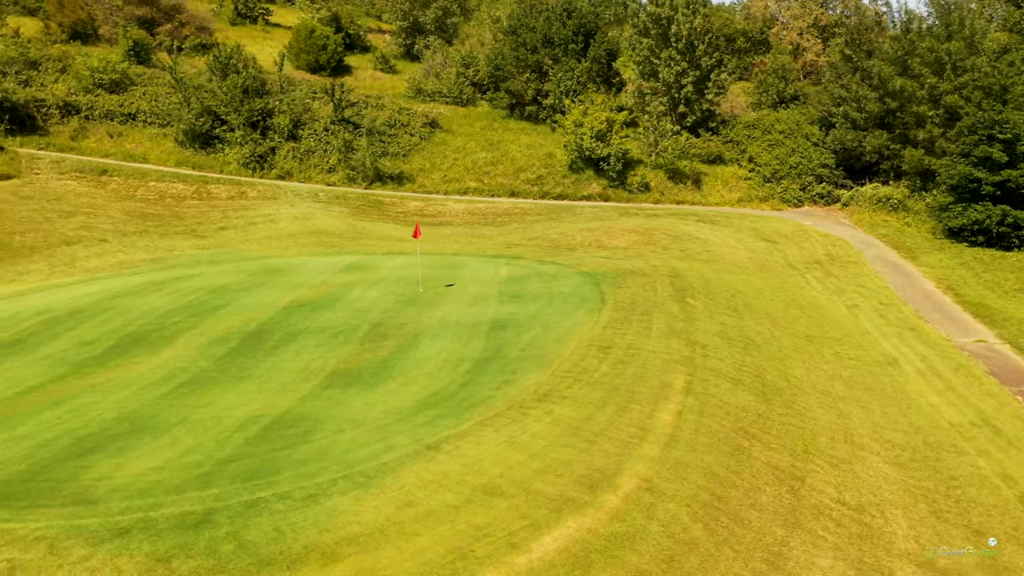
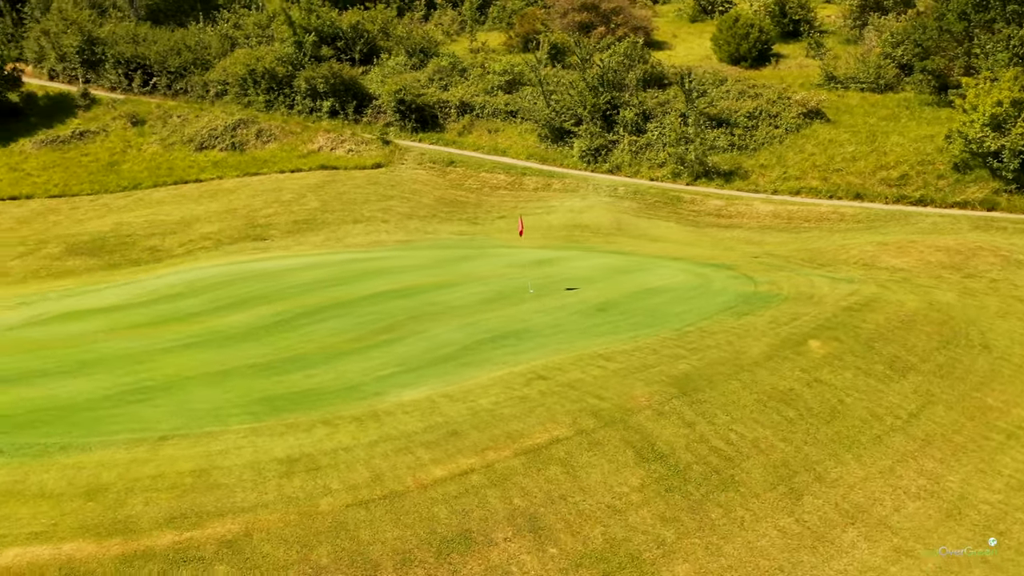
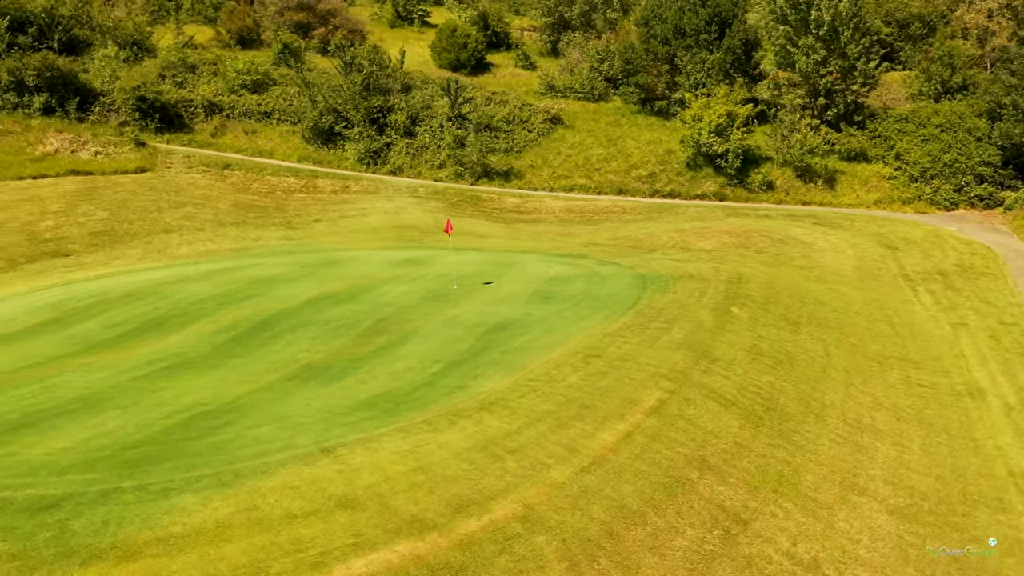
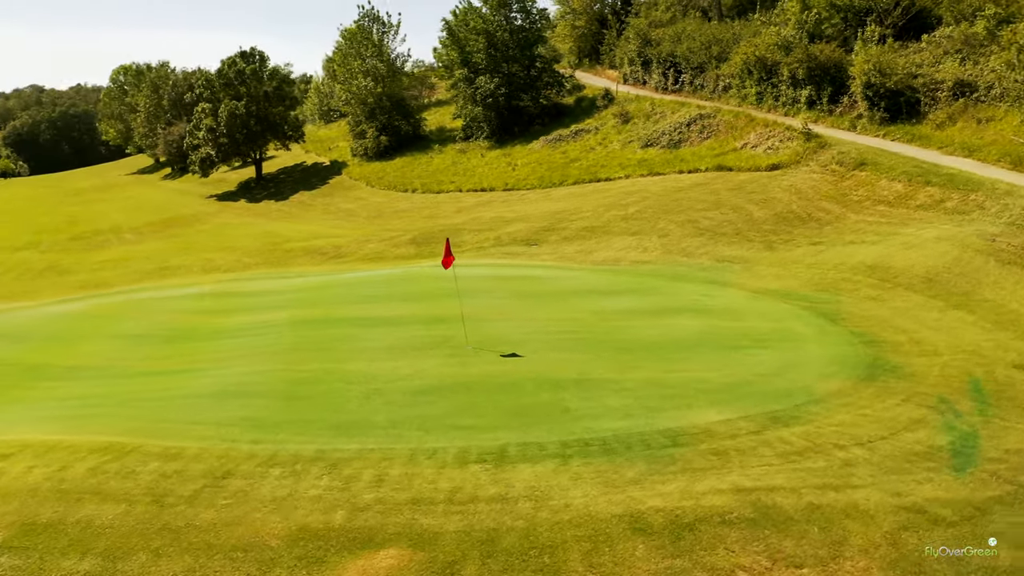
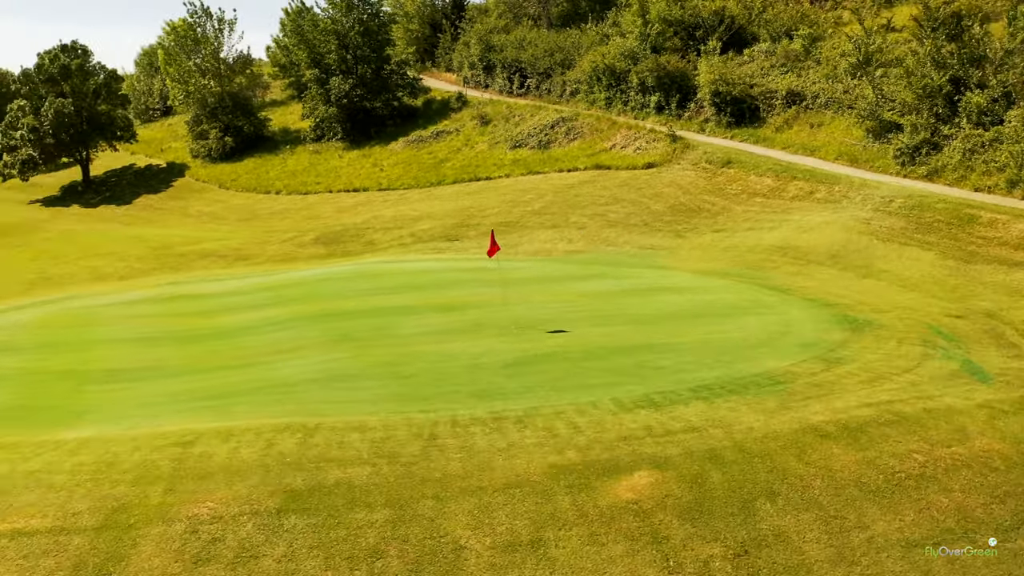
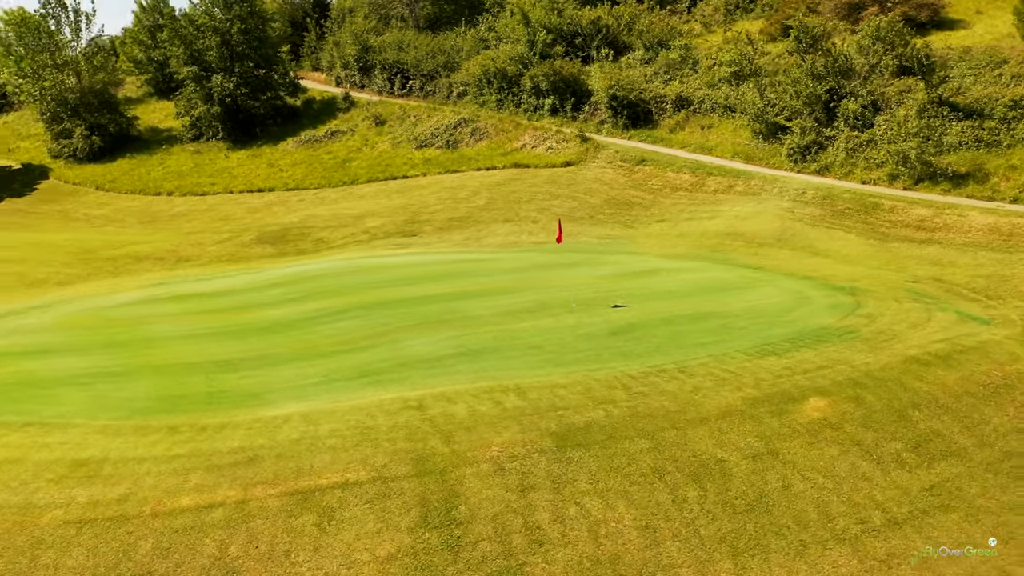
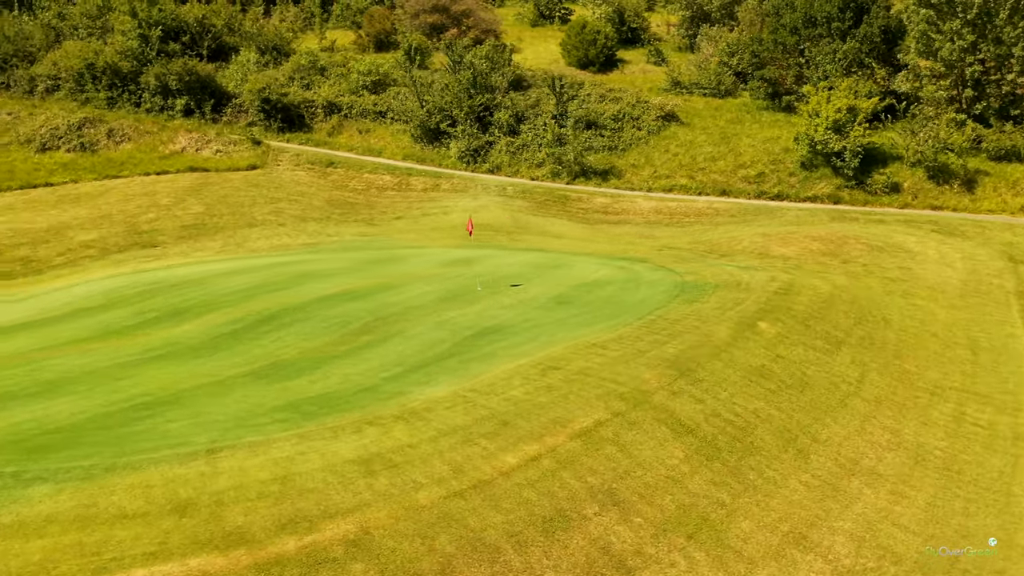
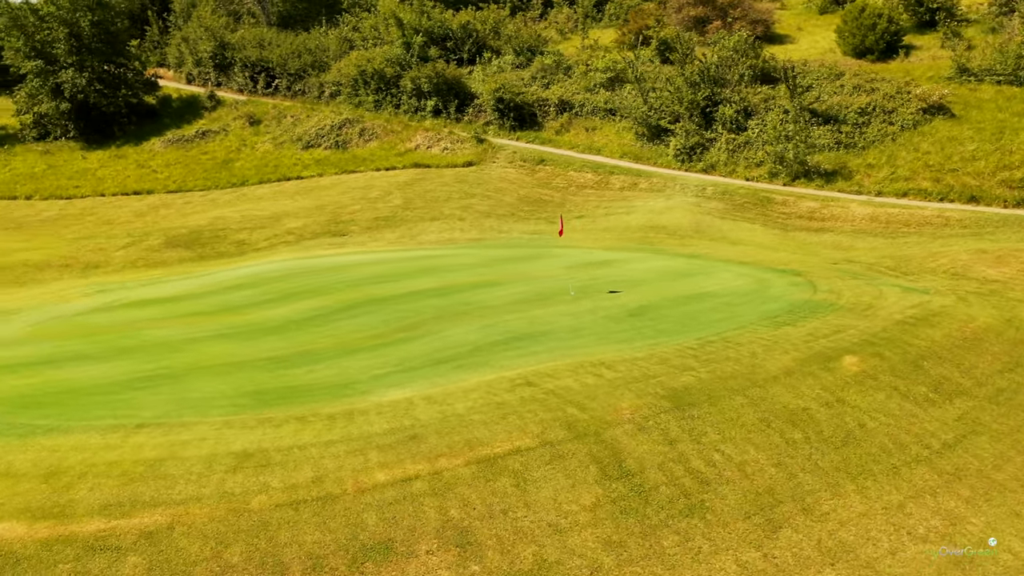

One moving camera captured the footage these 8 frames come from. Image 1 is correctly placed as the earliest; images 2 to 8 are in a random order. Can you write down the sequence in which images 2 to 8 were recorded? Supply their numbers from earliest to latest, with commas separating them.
3, 7, 2, 8, 6, 5, 4
